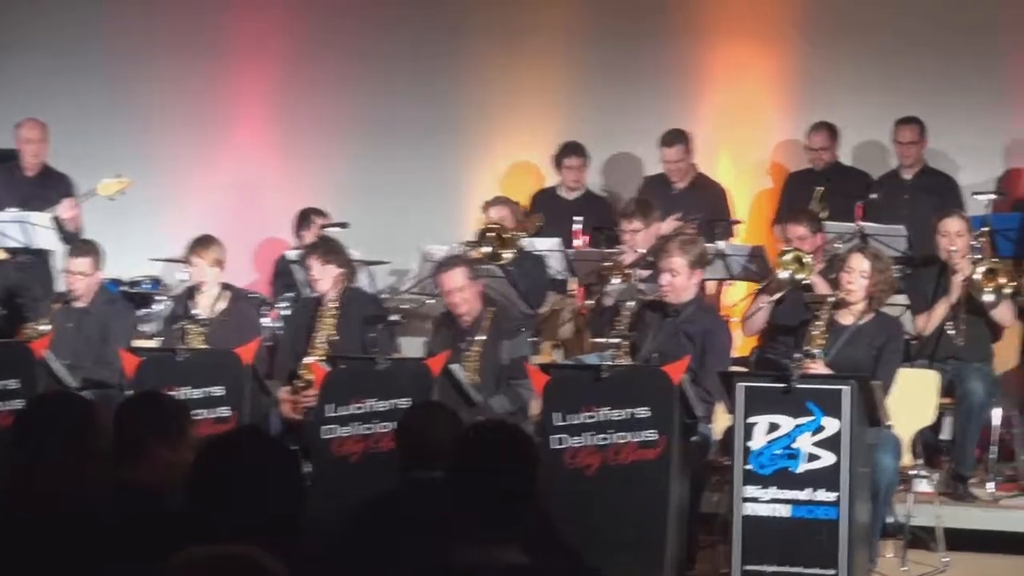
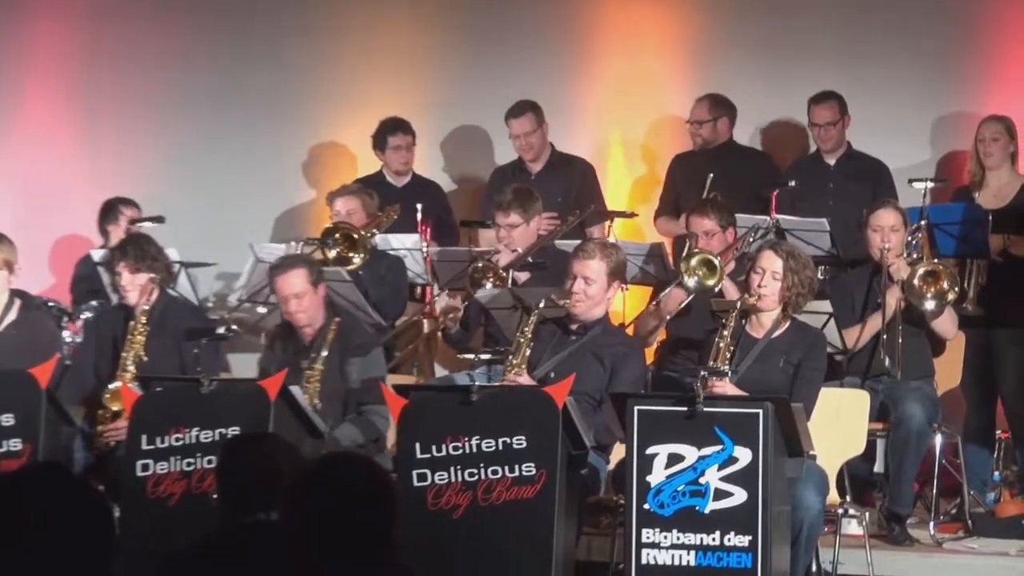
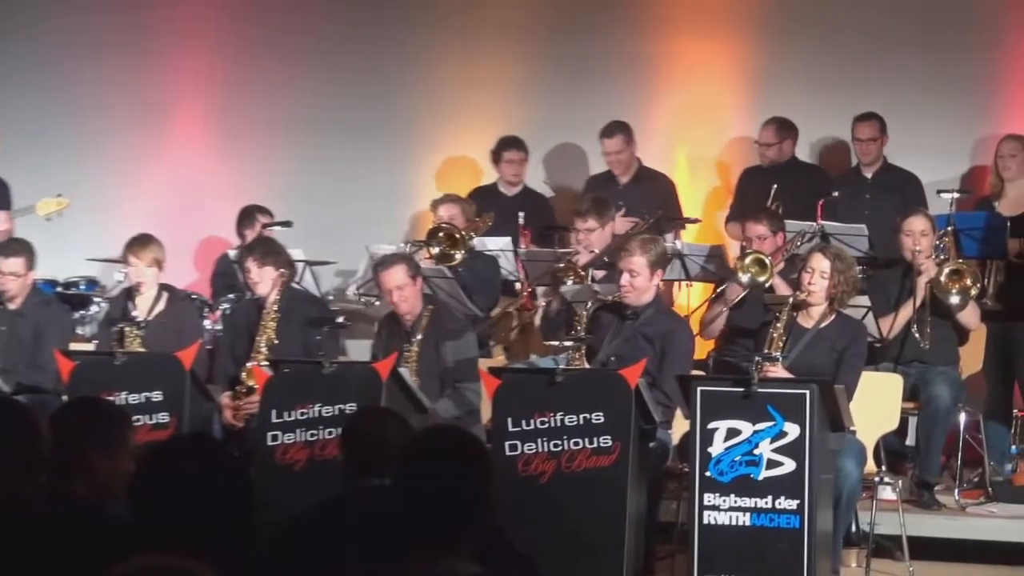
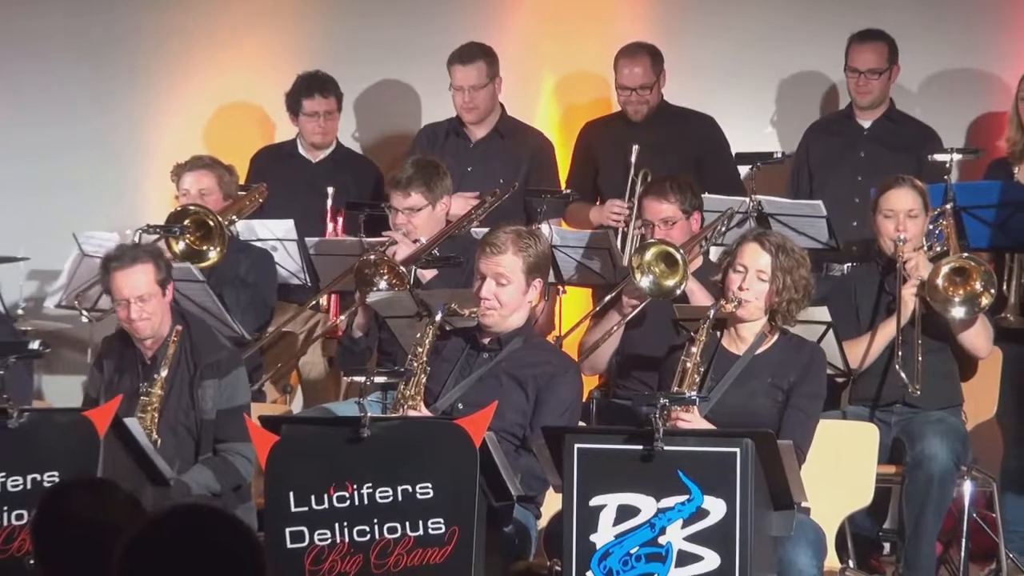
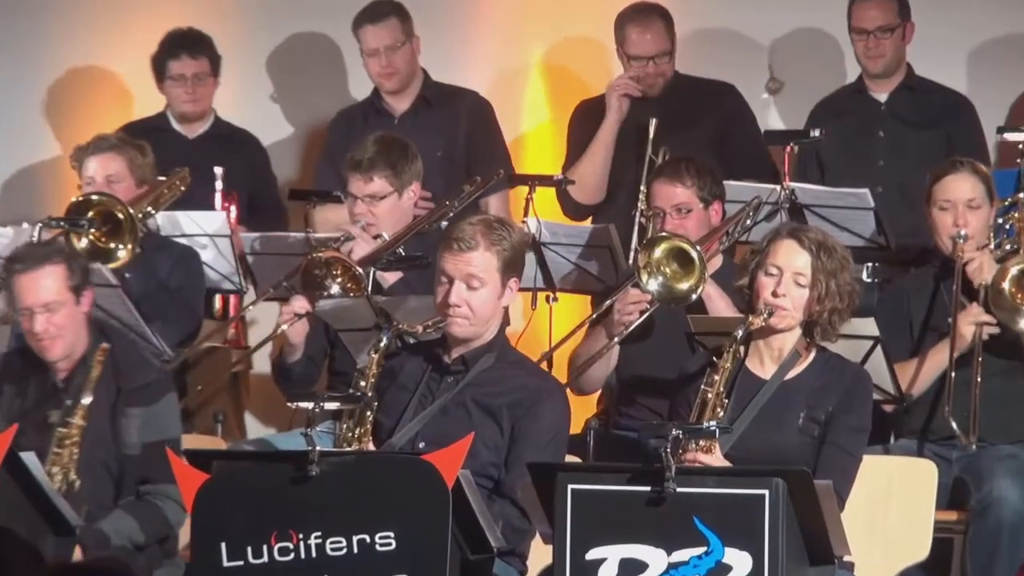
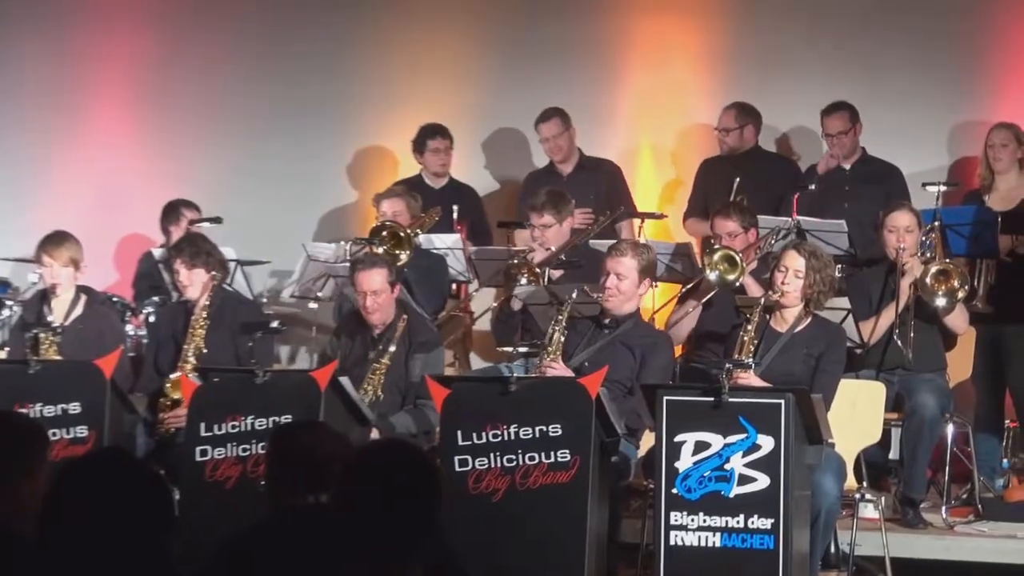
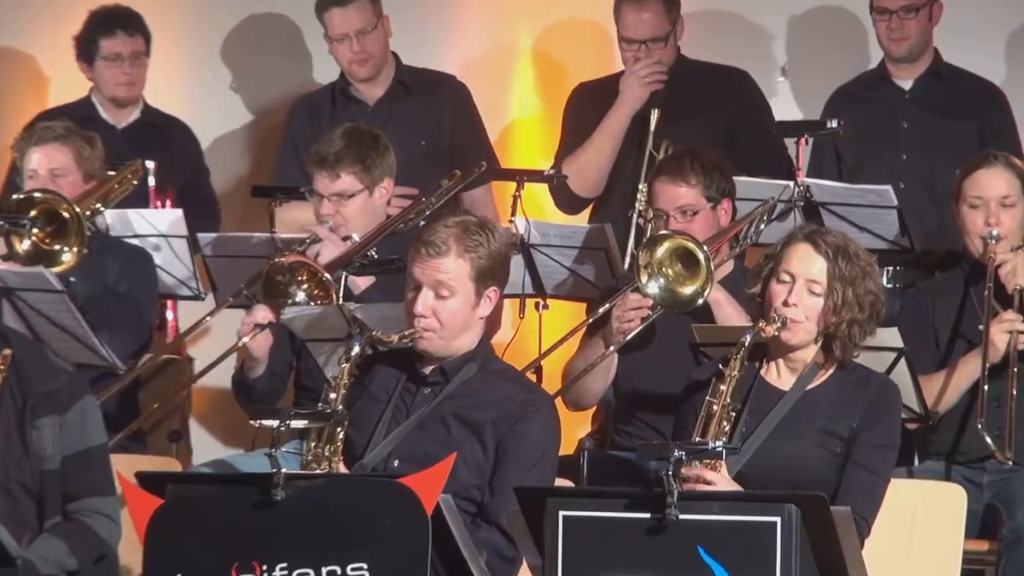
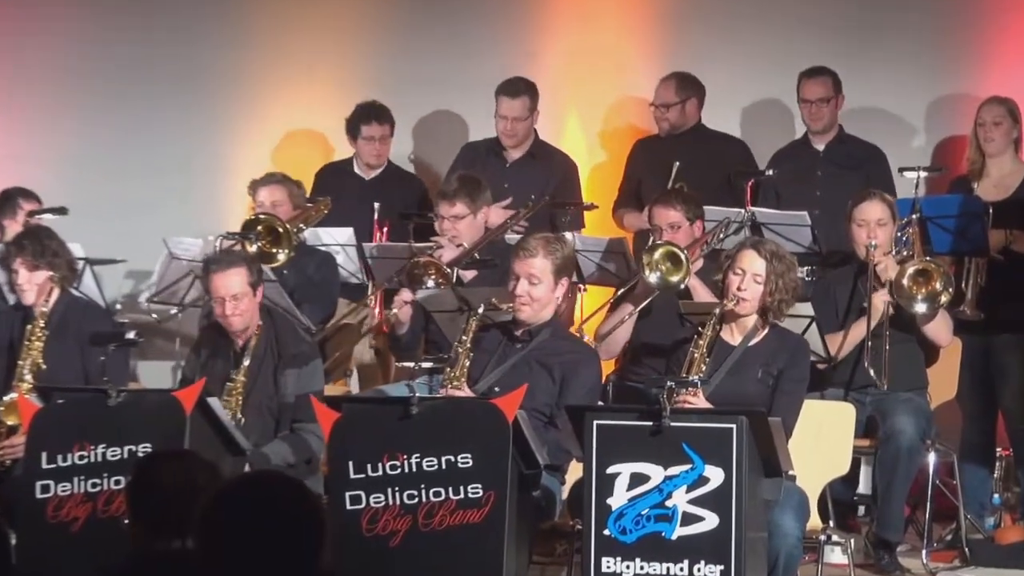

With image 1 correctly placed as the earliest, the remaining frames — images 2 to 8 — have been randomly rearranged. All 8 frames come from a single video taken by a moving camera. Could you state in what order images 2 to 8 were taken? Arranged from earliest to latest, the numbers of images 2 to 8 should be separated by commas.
3, 6, 2, 8, 4, 5, 7
